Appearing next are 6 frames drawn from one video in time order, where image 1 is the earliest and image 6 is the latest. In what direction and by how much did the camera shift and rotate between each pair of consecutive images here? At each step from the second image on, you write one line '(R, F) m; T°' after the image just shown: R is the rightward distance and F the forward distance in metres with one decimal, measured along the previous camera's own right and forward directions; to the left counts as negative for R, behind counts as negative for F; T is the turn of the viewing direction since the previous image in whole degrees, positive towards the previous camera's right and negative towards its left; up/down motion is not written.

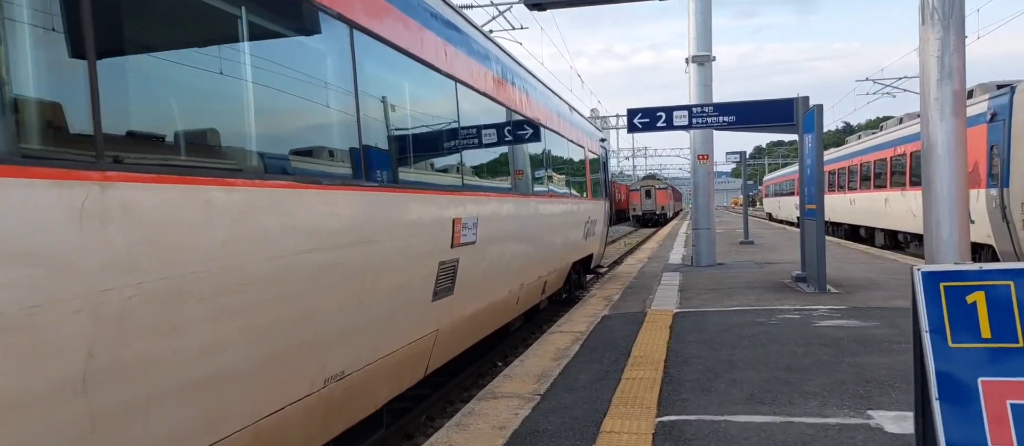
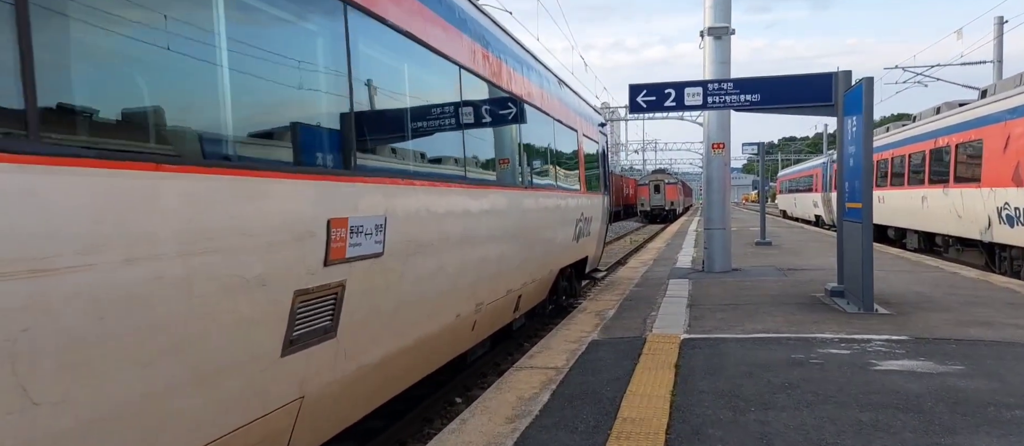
(+0.4, +1.8) m; -1°
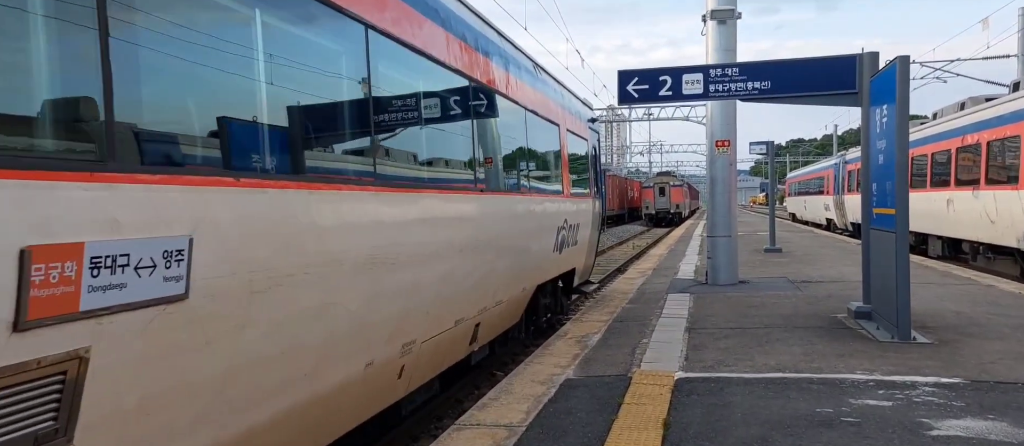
(+0.4, +1.2) m; -1°
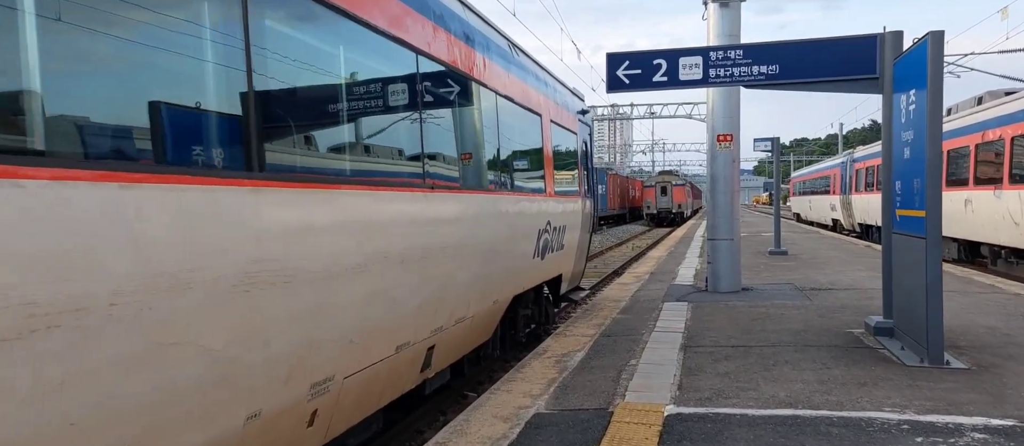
(+0.3, +0.9) m; 0°
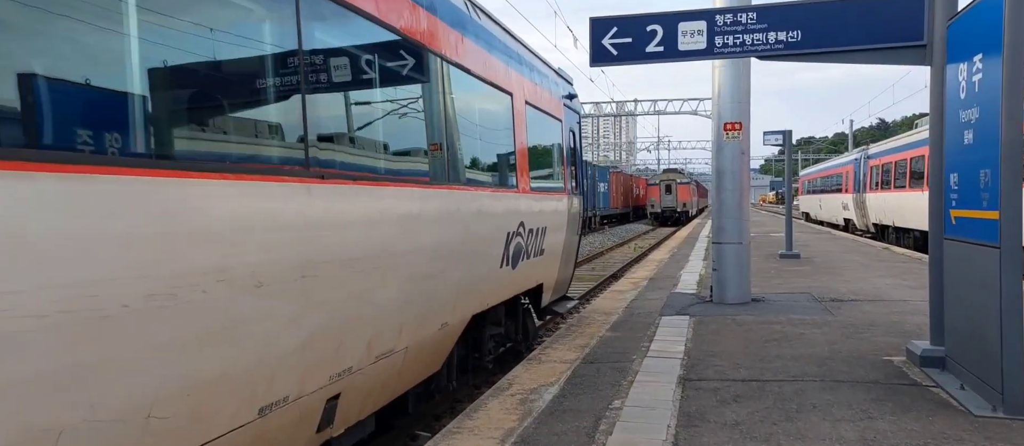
(+0.4, +1.3) m; 0°
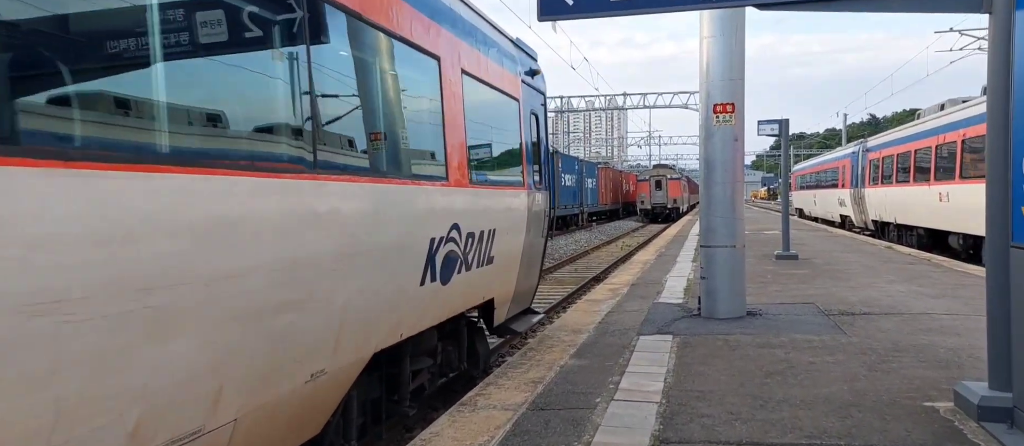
(+0.5, +1.4) m; +1°
